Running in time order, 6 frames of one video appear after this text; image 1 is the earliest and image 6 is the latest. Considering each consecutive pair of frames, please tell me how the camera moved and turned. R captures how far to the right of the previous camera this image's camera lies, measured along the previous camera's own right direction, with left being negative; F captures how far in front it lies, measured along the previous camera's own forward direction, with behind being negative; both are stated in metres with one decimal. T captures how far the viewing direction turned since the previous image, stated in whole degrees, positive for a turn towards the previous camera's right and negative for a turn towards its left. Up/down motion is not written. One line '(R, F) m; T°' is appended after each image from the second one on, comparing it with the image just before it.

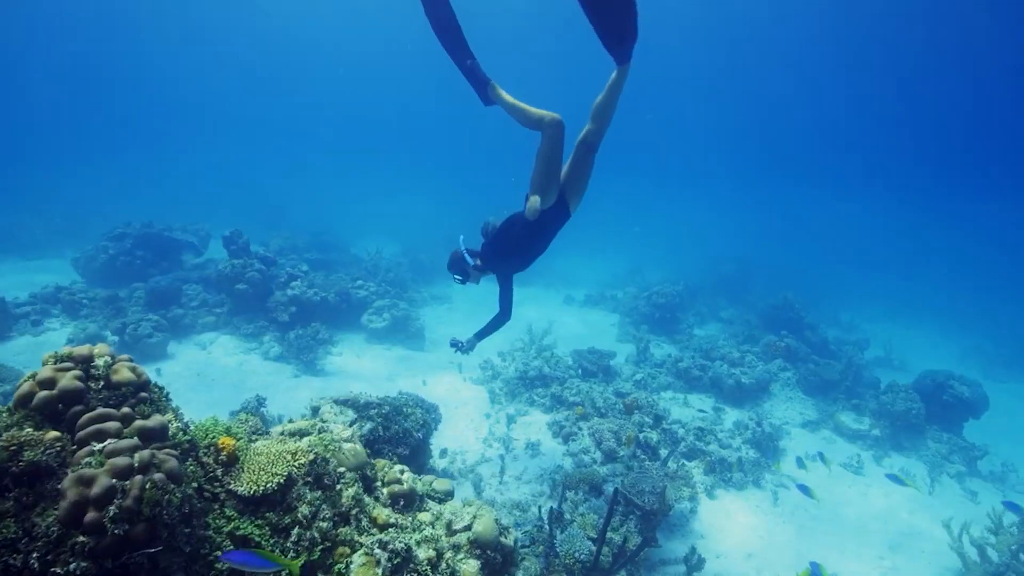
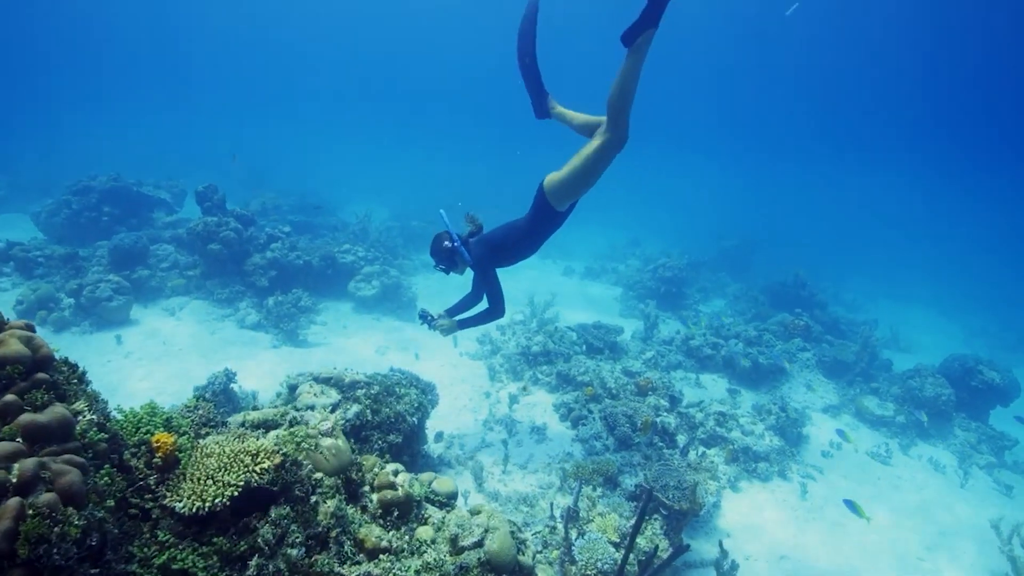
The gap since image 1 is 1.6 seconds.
(-0.3, +1.2) m; +1°
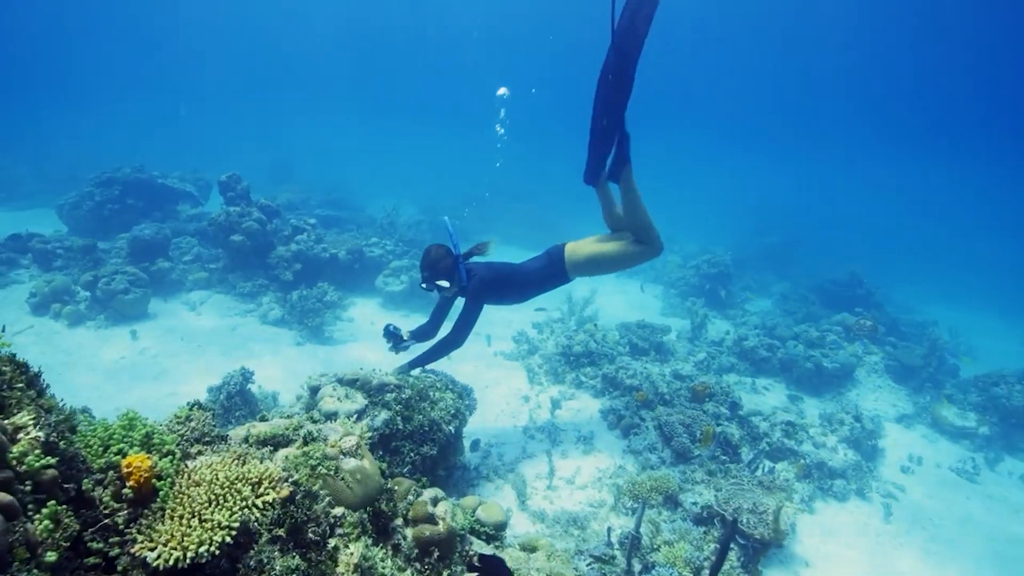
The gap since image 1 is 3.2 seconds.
(-0.4, +1.0) m; -3°
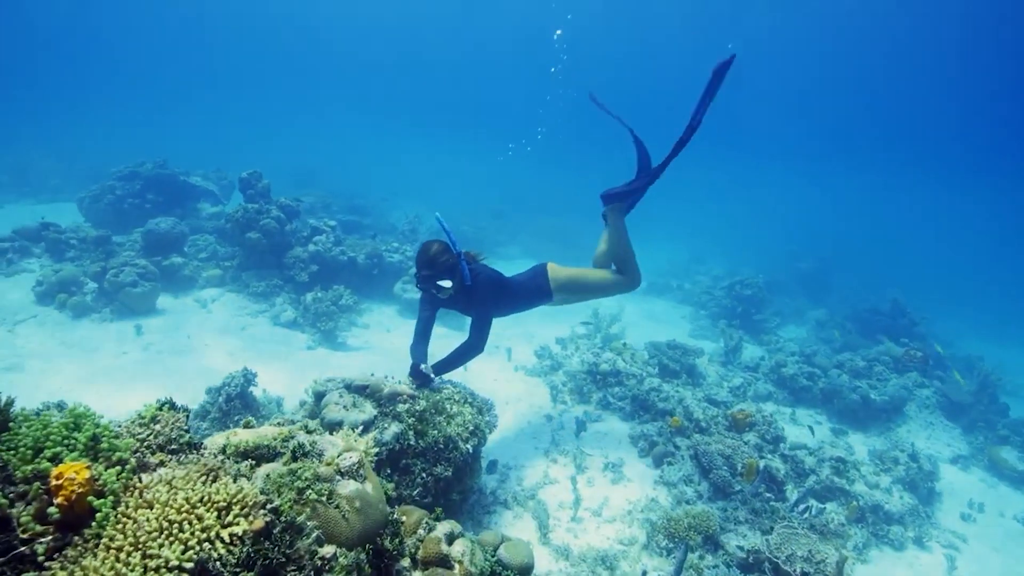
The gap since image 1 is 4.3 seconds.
(-0.2, +0.7) m; -2°
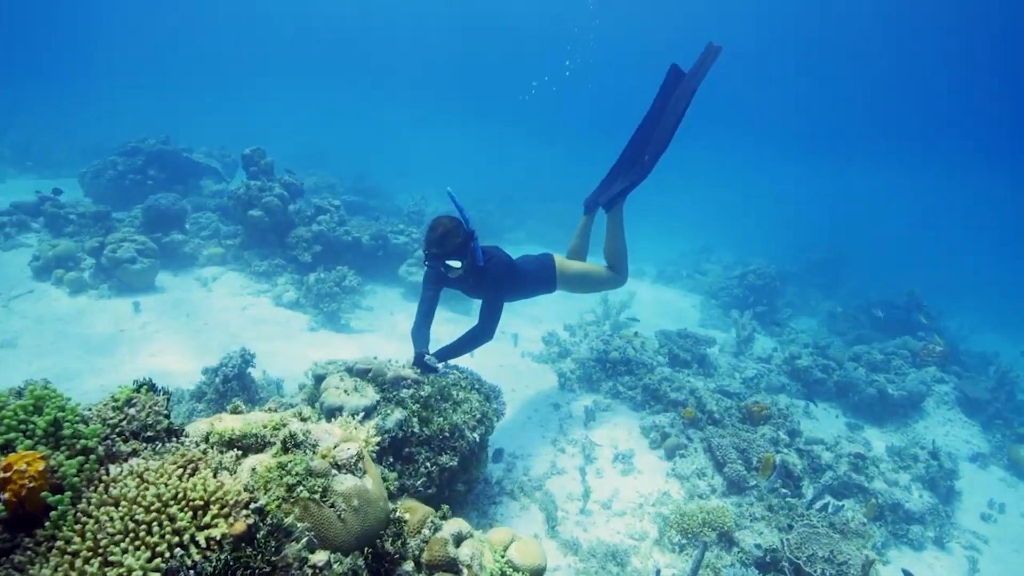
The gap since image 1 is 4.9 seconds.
(-0.1, +0.3) m; -1°
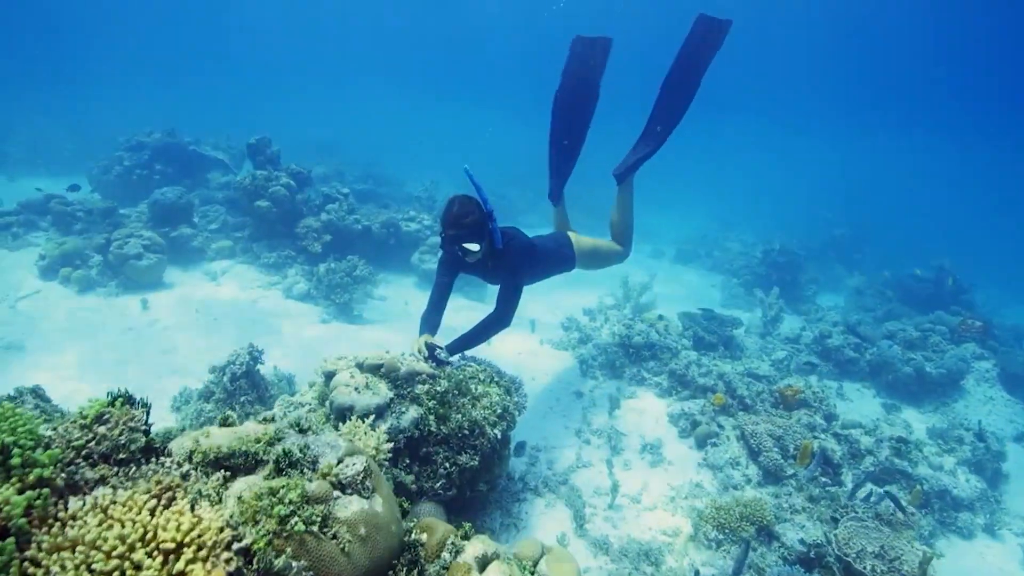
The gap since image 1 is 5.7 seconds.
(-0.1, +0.4) m; -2°
